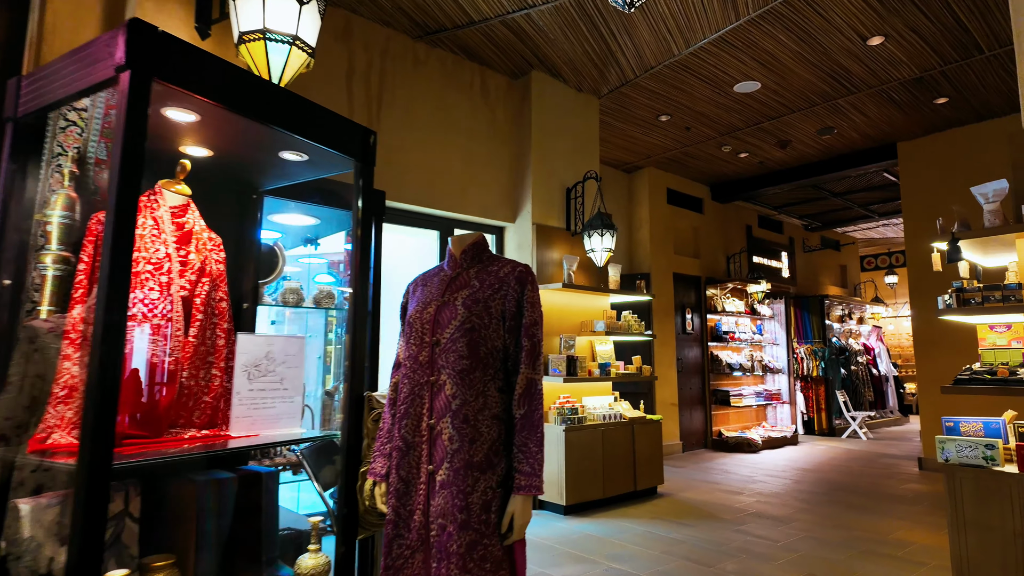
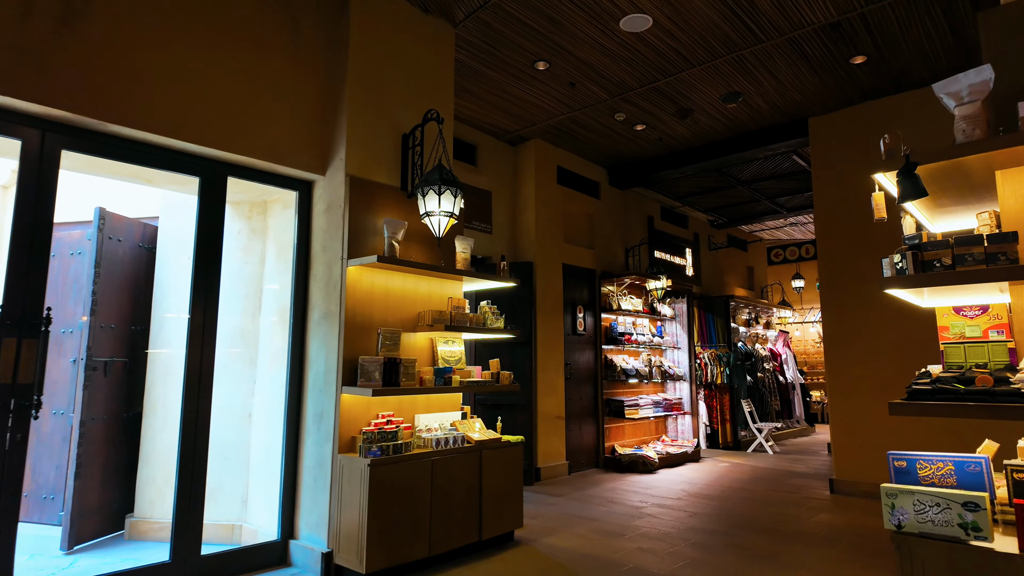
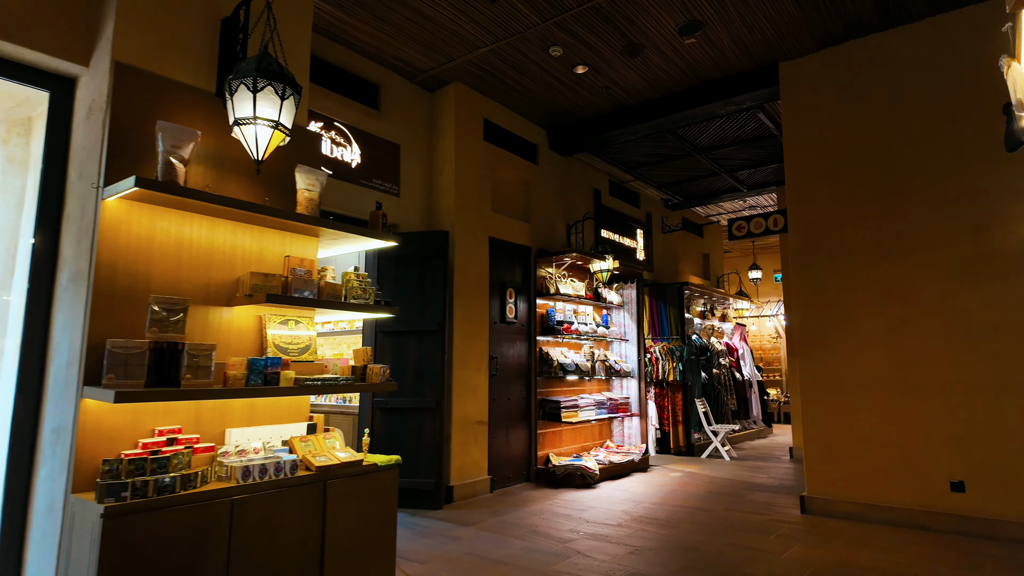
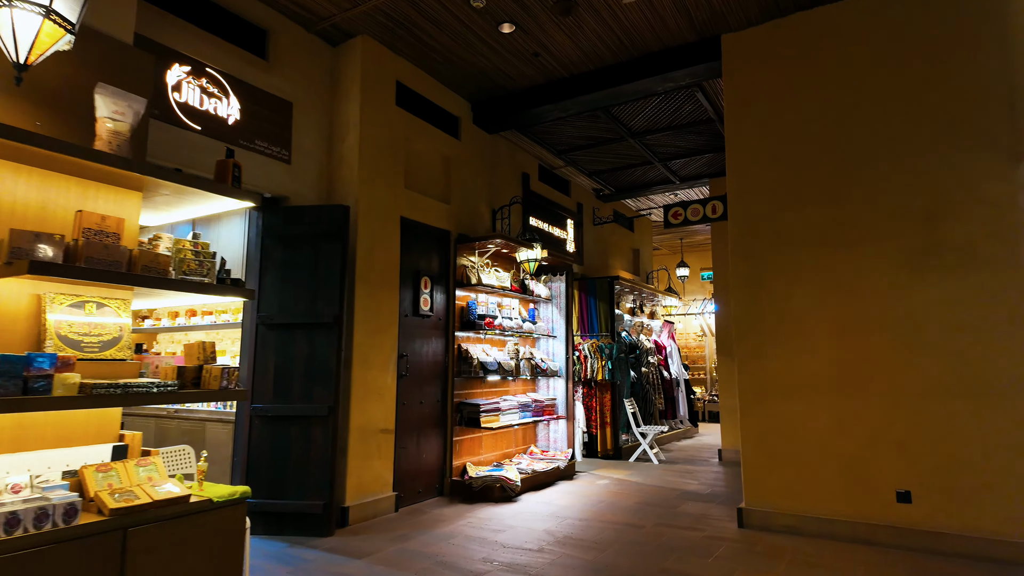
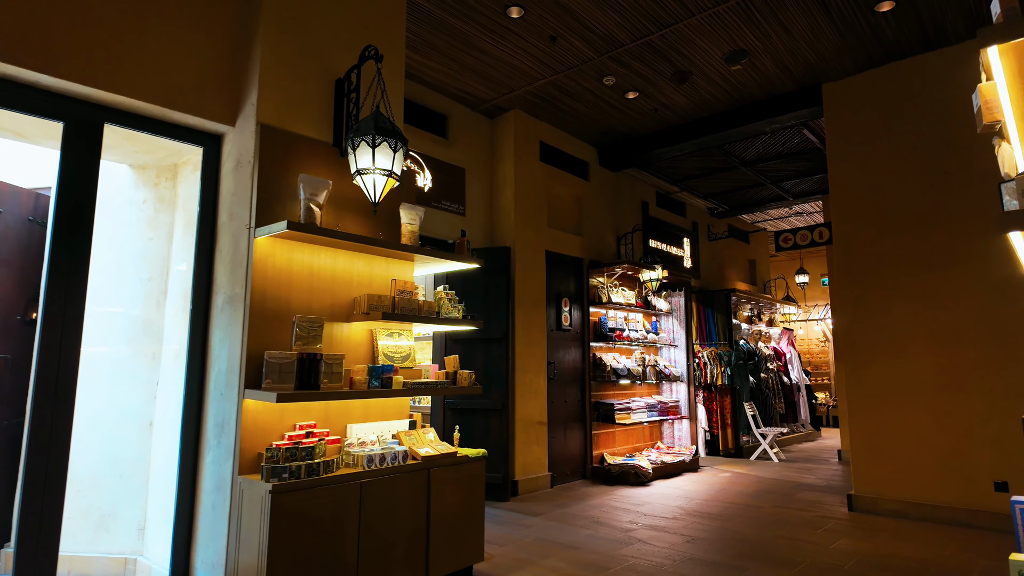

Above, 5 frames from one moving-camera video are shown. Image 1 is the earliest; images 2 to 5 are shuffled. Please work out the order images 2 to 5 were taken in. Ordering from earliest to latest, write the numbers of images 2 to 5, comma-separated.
2, 5, 3, 4
